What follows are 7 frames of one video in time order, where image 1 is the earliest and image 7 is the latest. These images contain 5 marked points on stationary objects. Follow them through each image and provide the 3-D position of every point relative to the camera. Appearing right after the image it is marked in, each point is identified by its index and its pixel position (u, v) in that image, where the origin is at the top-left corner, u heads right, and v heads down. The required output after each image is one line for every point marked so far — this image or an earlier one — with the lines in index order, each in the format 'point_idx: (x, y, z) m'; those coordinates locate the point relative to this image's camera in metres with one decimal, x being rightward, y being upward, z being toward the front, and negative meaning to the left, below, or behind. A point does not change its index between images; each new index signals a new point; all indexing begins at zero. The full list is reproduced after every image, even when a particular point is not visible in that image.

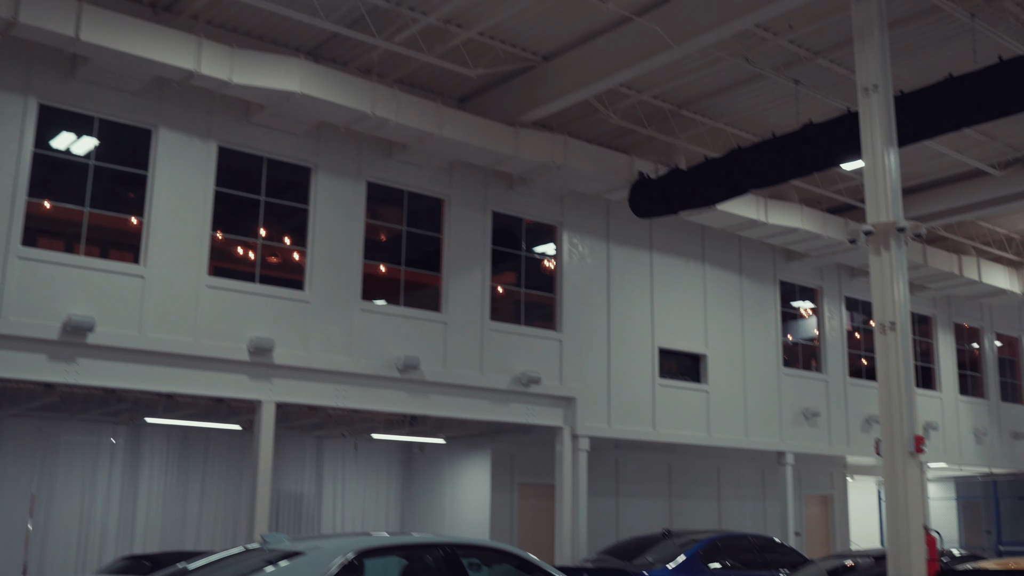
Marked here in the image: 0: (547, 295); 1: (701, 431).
0: (+0.4, -0.1, +12.8) m
1: (+2.3, -1.8, +13.9) m
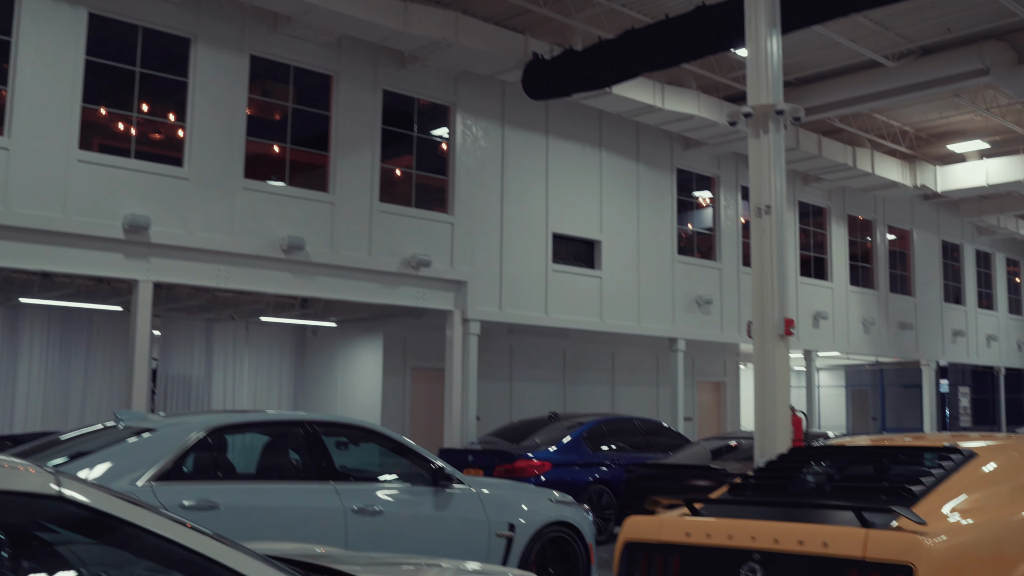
0: (-0.8, +1.2, +12.6) m
1: (+1.0, -0.3, +14.0) m
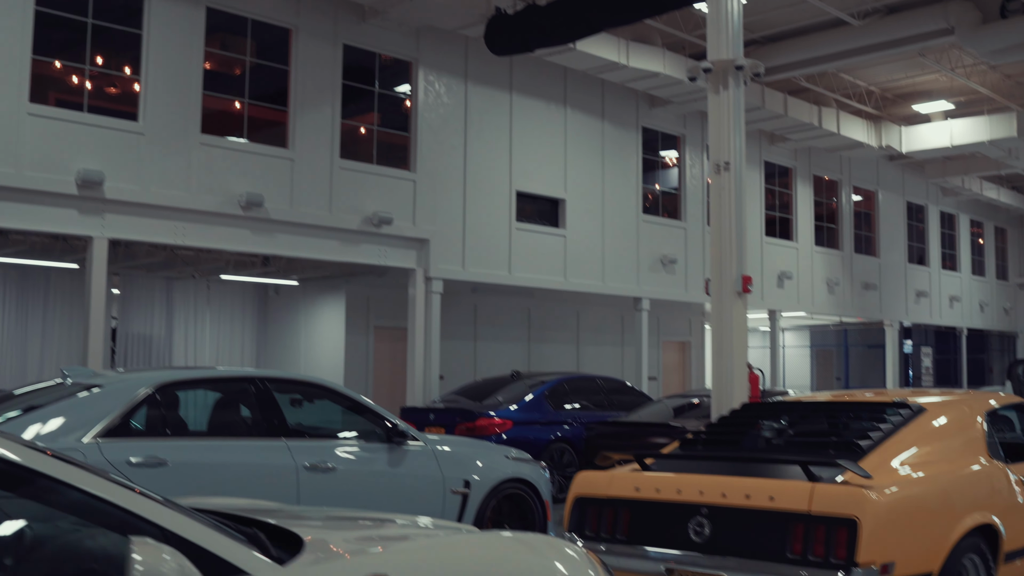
0: (-1.2, +1.7, +12.4) m
1: (+0.6, +0.2, +14.0) m
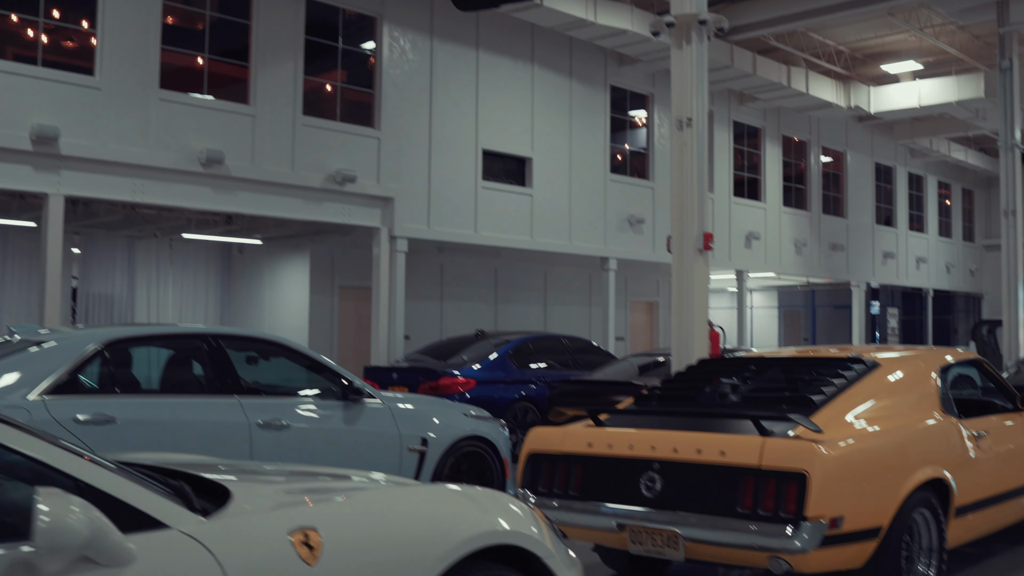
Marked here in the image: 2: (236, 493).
0: (-1.6, +2.1, +12.3) m
1: (+0.2, +0.7, +13.9) m
2: (-0.6, -0.5, +2.5) m
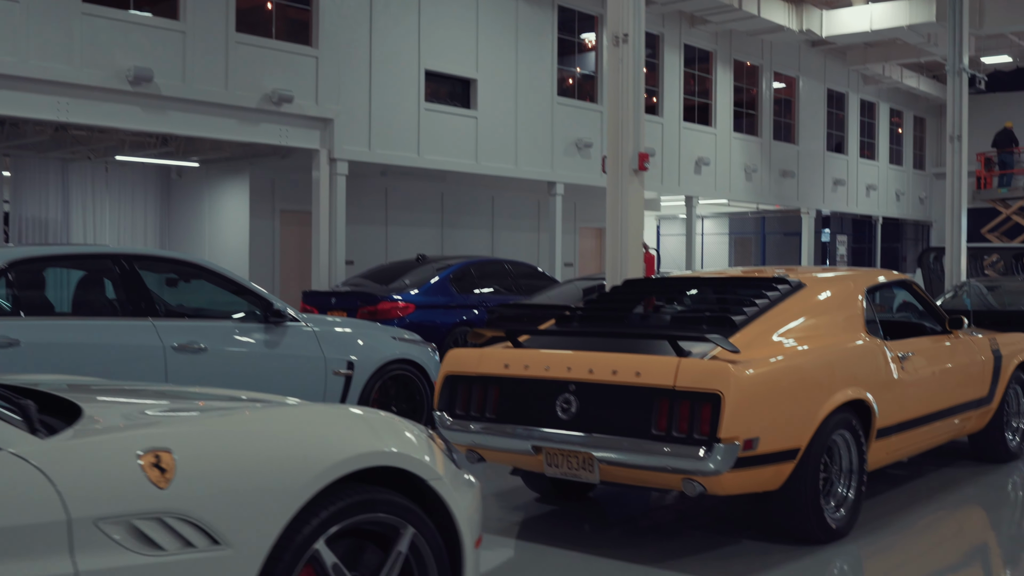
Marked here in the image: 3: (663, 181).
0: (-2.2, +3.0, +11.9) m
1: (-0.5, +1.6, +13.7) m
2: (-0.9, -0.3, +2.4) m
3: (+2.3, +1.6, +16.8) m
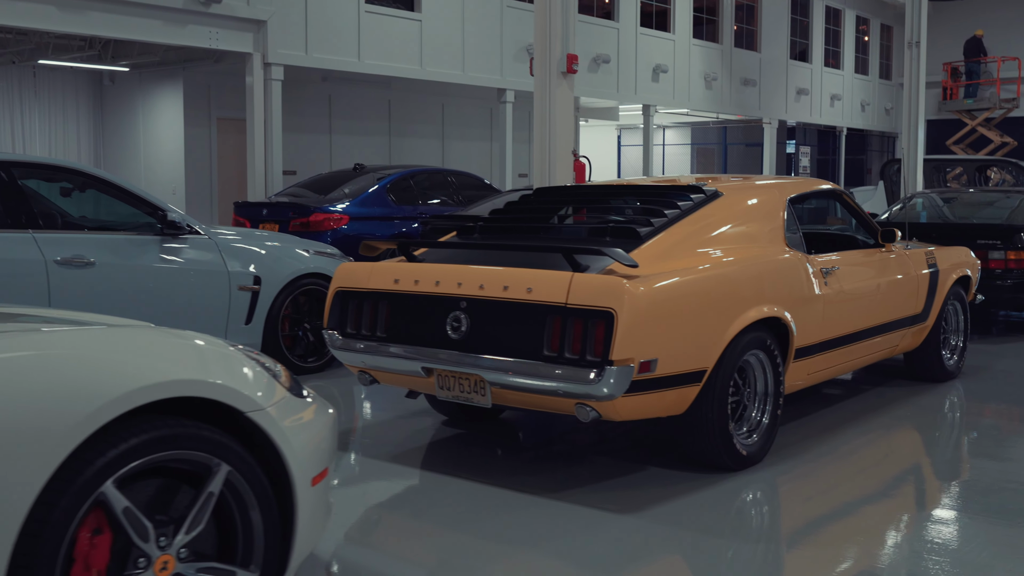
0: (-2.8, +3.9, +11.2) m
1: (-1.1, +2.6, +13.2) m
2: (-1.2, -0.1, +2.0) m
3: (+1.6, +2.9, +16.3) m
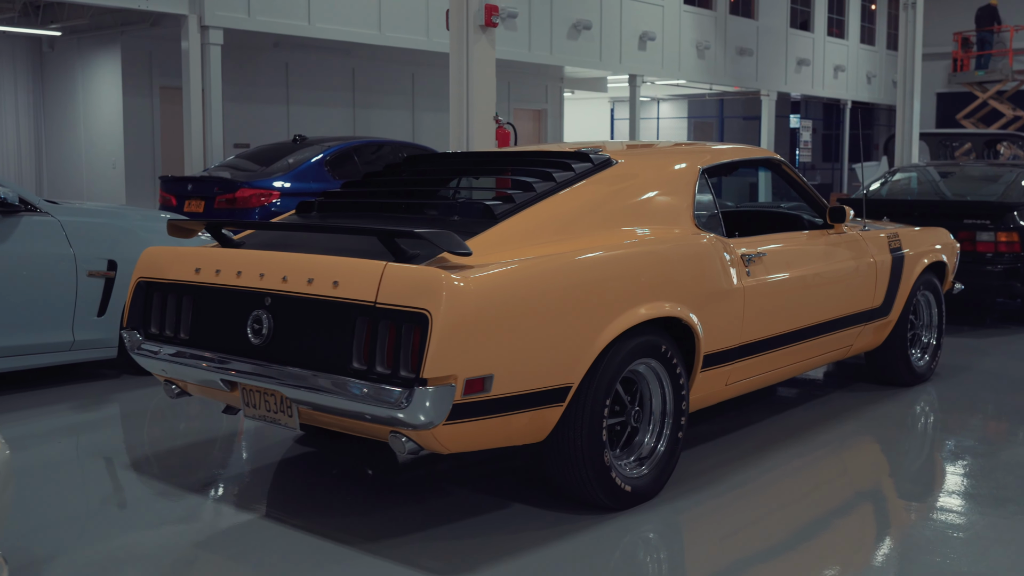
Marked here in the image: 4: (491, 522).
0: (-3.2, +4.0, +10.3) m
1: (-1.5, +2.8, +12.3) m
2: (-1.8, -0.1, +1.2) m
3: (+1.2, +3.2, +15.4) m
4: (-0.1, -0.7, +3.5) m
